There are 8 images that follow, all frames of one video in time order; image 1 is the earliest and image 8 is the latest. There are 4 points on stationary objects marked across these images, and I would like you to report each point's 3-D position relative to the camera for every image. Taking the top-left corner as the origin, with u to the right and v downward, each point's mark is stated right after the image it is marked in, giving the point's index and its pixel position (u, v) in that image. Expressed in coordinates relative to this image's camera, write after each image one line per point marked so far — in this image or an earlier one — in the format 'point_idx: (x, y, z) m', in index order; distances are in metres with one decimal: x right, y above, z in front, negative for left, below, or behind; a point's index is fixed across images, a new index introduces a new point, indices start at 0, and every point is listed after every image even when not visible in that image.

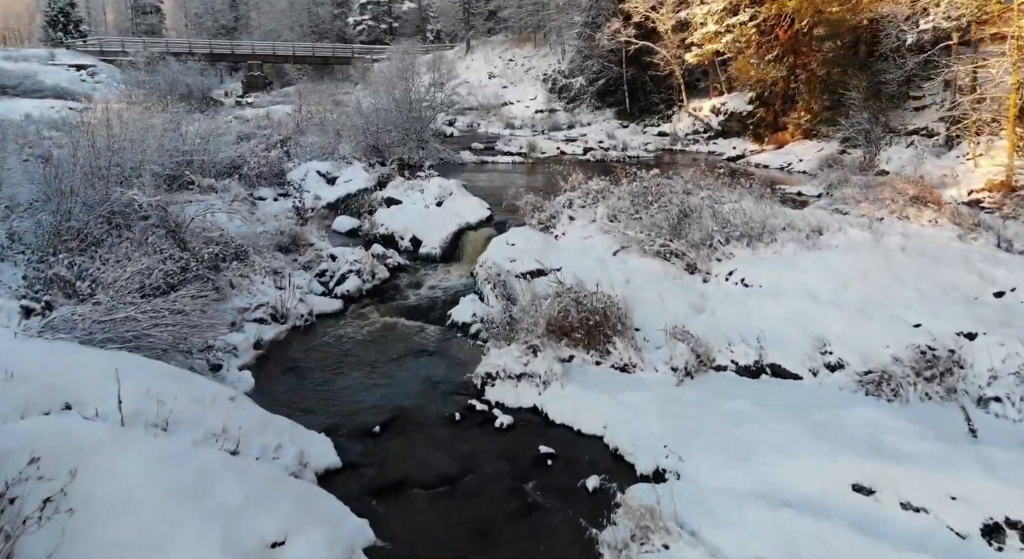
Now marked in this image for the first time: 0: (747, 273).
0: (+3.8, +0.1, +10.4) m
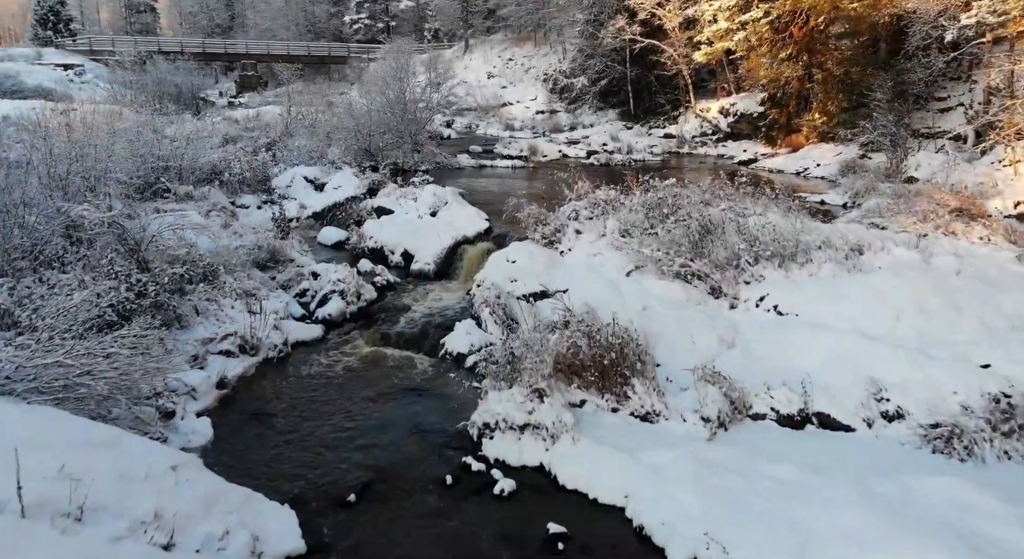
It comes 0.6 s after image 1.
0: (+3.8, -0.3, +9.1) m
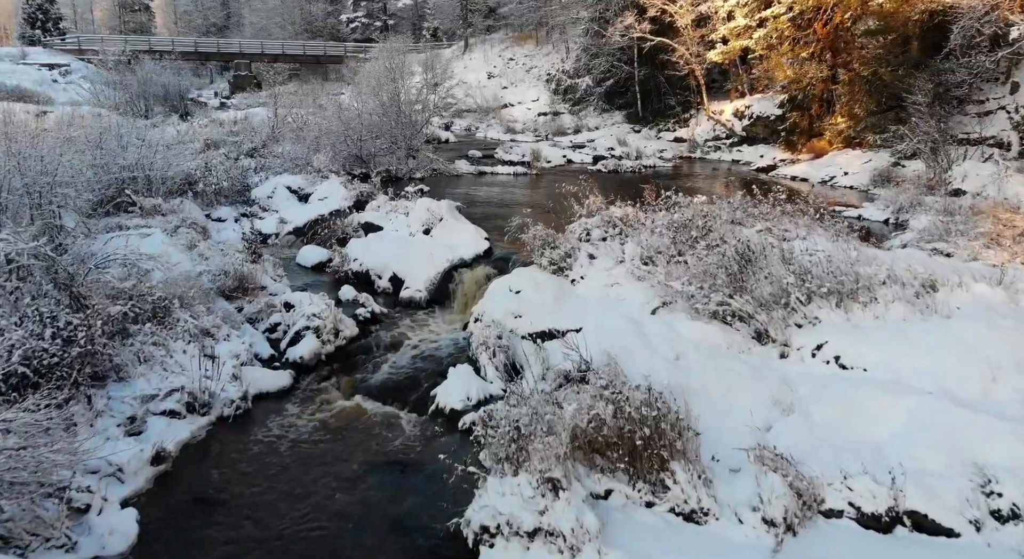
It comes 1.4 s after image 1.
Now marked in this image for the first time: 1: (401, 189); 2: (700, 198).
0: (+3.8, -0.8, +7.5) m
1: (-3.2, +2.6, +18.8) m
2: (+3.5, +1.5, +11.9) m
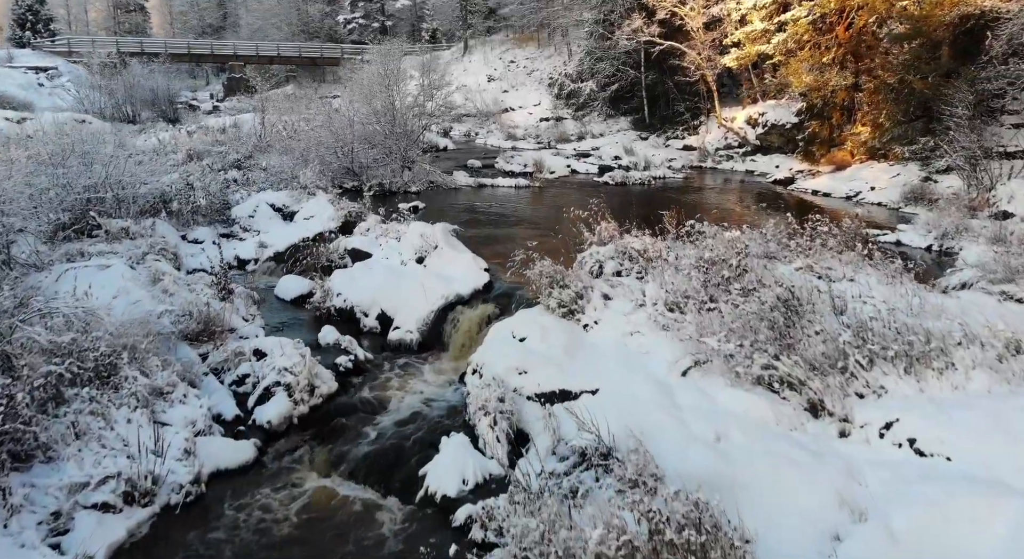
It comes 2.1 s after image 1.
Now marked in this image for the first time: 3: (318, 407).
0: (+3.9, -1.4, +6.2) m
1: (-3.2, +2.0, +17.4) m
2: (+3.5, +0.8, +10.5) m
3: (-2.5, -1.7, +8.4) m
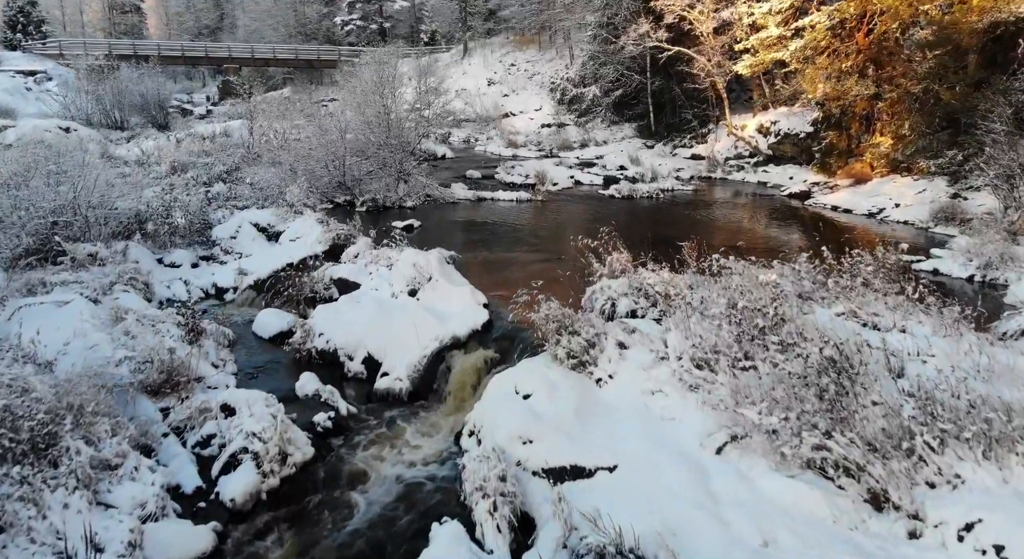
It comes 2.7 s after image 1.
0: (+3.9, -2.0, +5.1) m
1: (-3.1, +1.4, +16.3) m
2: (+3.6, +0.2, +9.4) m
3: (-2.5, -2.3, +7.3) m
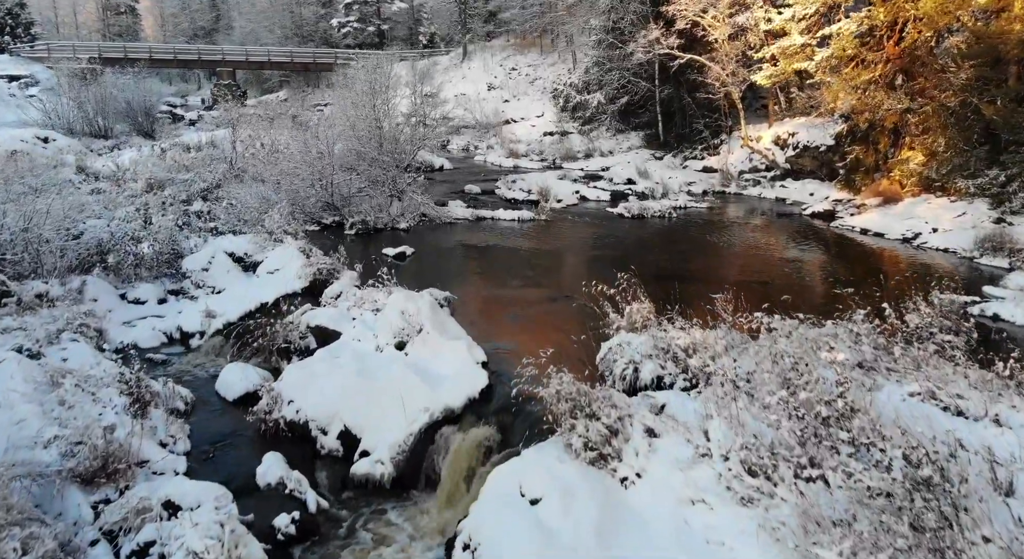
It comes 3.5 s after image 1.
0: (+4.0, -2.8, +3.7) m
1: (-3.1, +0.6, +14.9) m
2: (+3.6, -0.5, +8.0) m
3: (-2.5, -3.0, +5.9) m
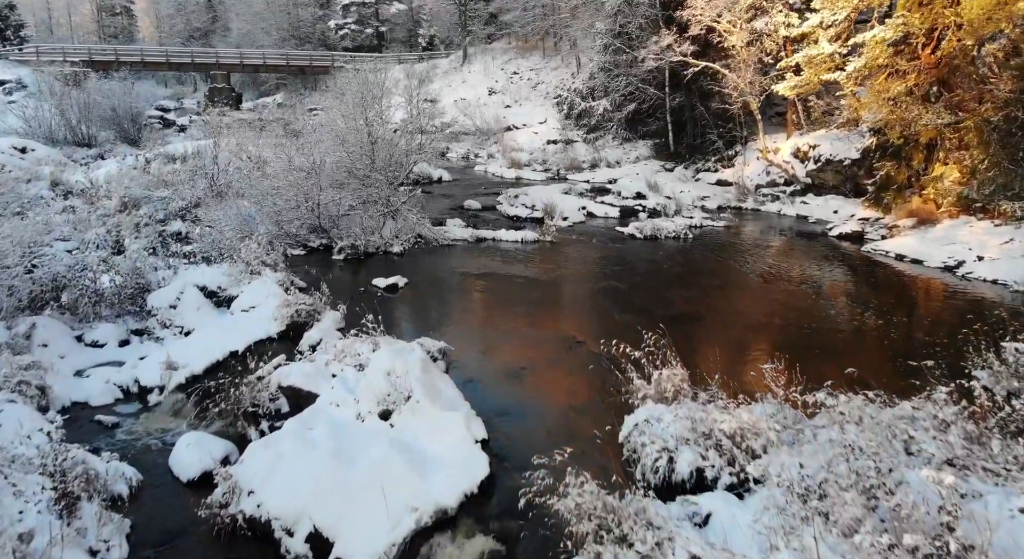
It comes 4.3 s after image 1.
0: (+4.0, -3.5, +2.3) m
1: (-3.0, -0.1, +13.5) m
2: (+3.7, -1.2, +6.6) m
3: (-2.4, -3.7, +4.5) m
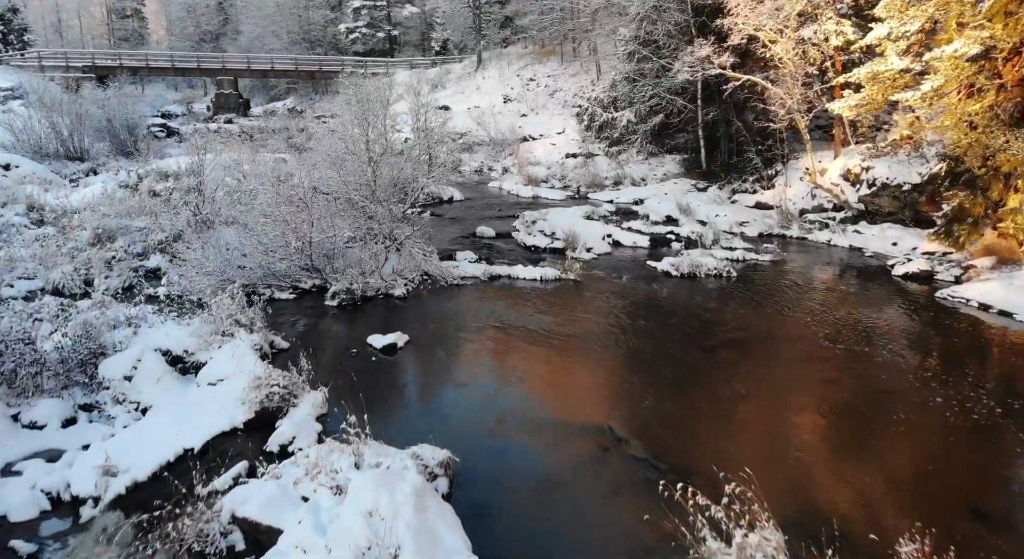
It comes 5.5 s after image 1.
0: (+4.1, -4.5, +0.2) m
1: (-2.7, -1.1, +11.6) m
2: (+3.9, -2.3, +4.5) m
3: (-2.2, -4.8, +2.5) m
